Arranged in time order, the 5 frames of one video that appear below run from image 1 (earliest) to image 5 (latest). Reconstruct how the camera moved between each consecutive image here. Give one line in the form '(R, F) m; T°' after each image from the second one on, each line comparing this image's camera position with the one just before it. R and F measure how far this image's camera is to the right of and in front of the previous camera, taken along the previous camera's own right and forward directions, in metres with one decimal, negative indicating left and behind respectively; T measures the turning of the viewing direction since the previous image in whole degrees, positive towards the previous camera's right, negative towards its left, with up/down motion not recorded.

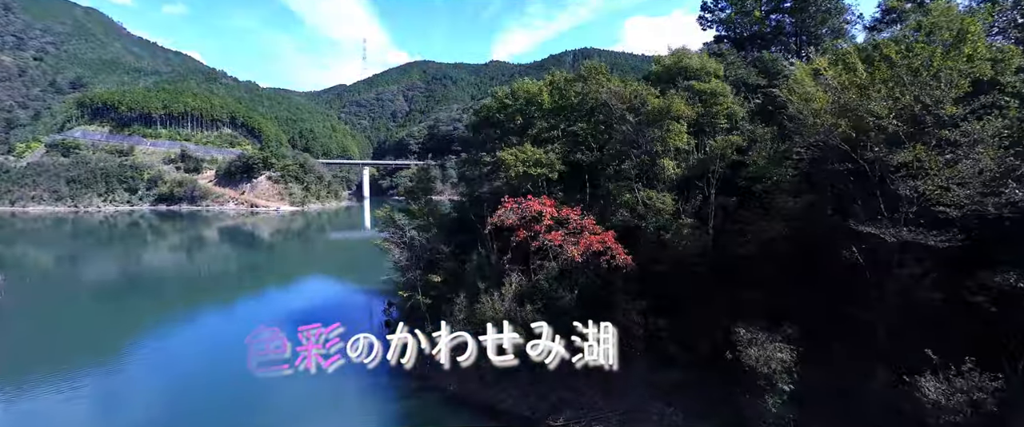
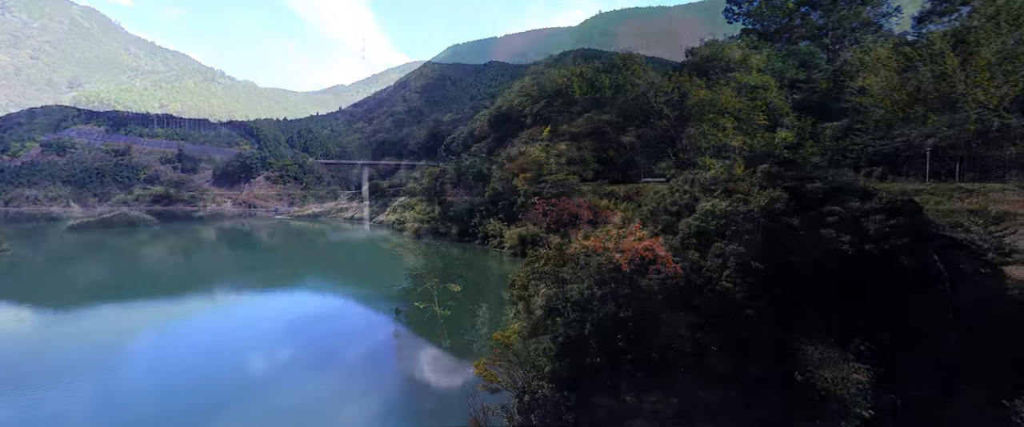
(-0.6, +0.9) m; 0°
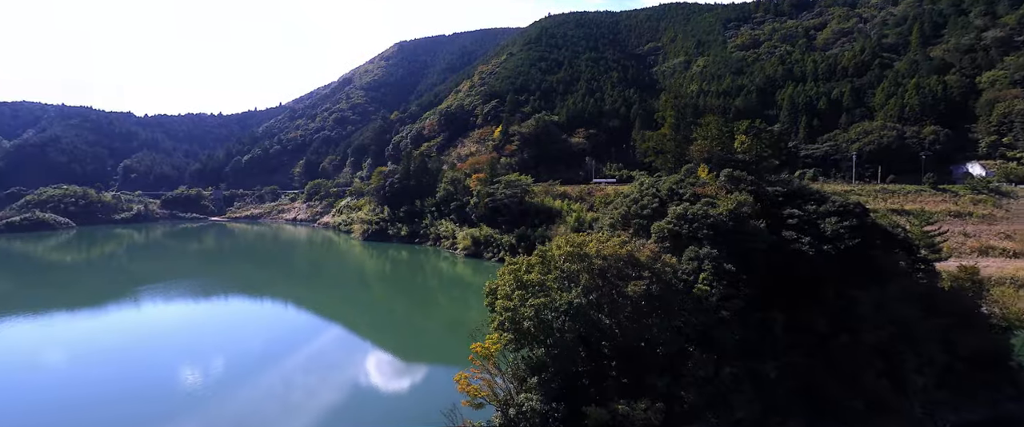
(-0.8, +0.3) m; +5°
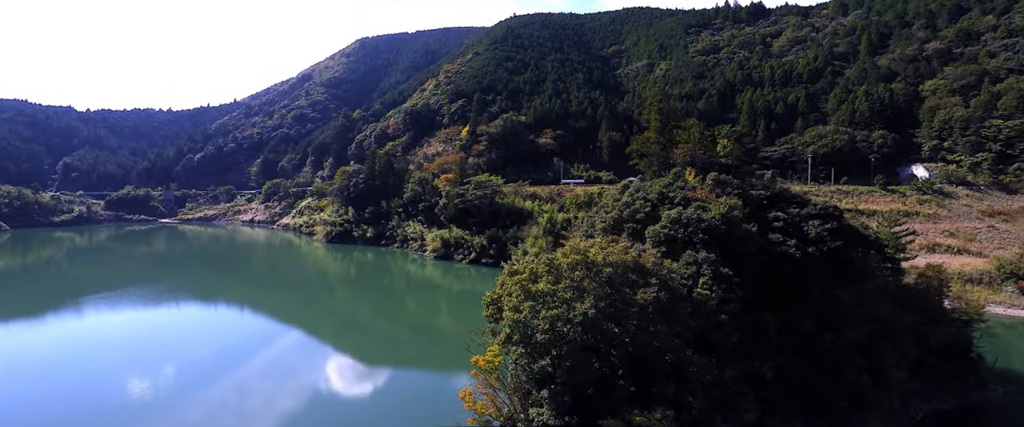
(-1.2, +0.3) m; +5°
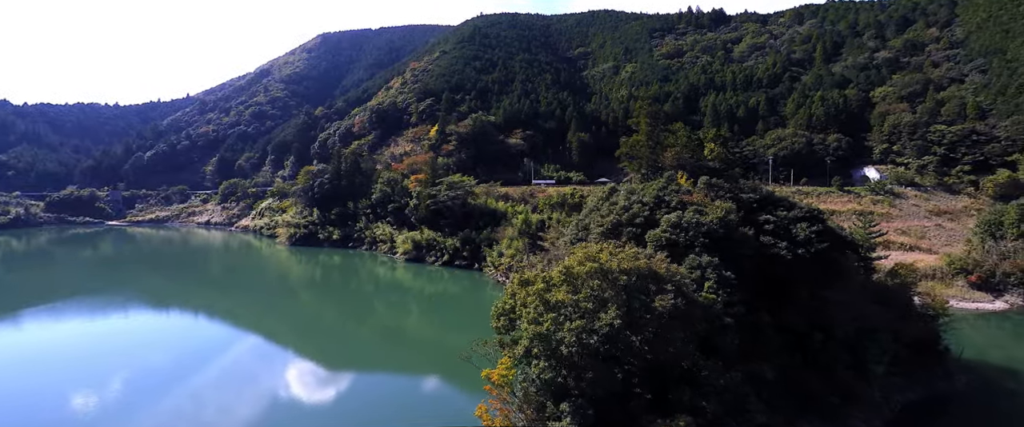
(-1.4, +0.3) m; +5°
